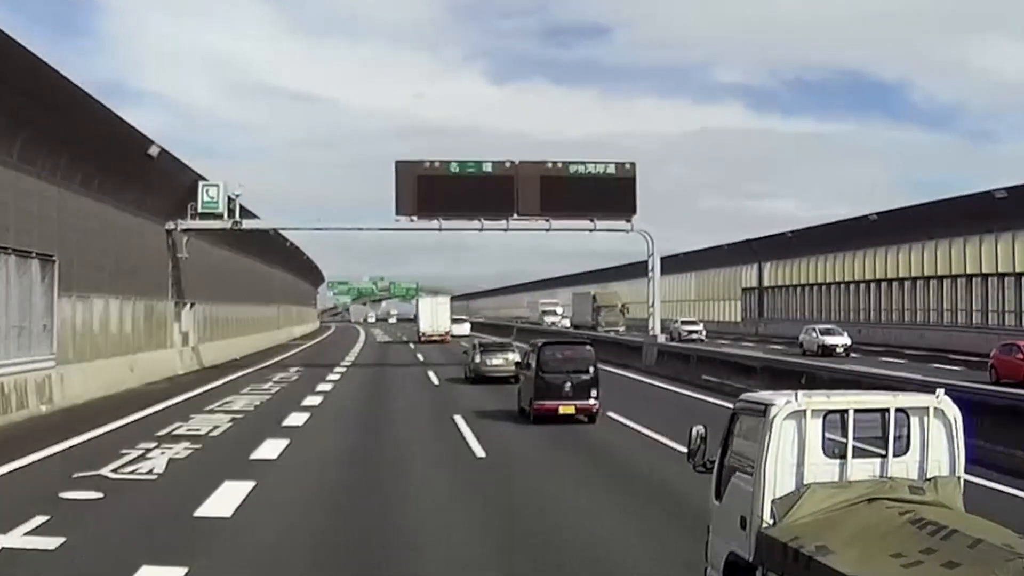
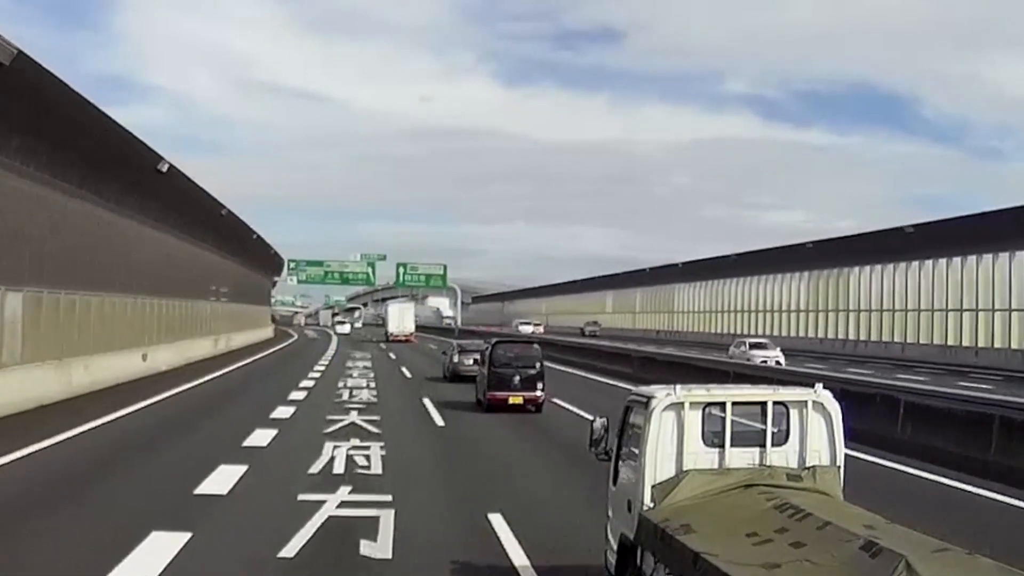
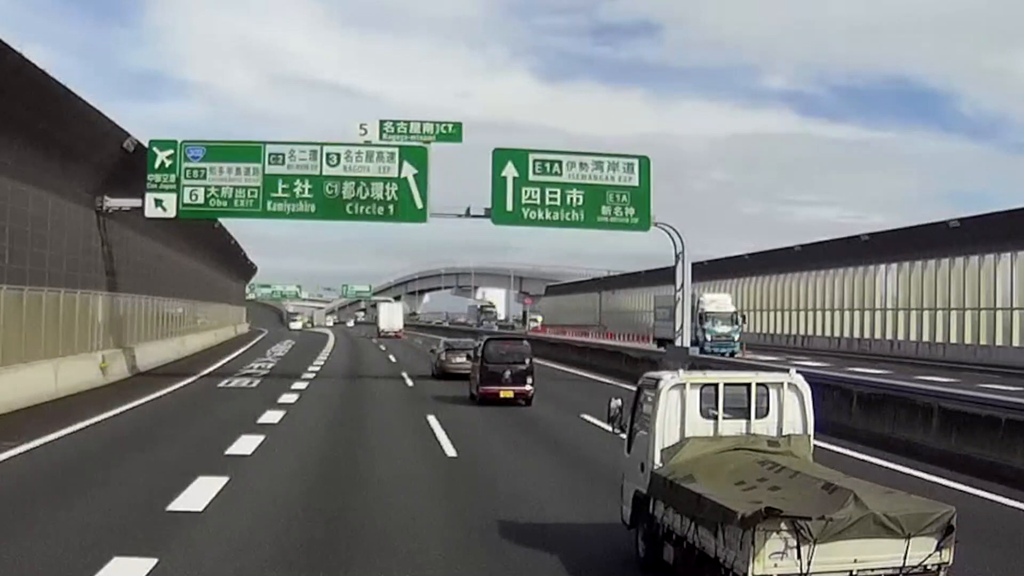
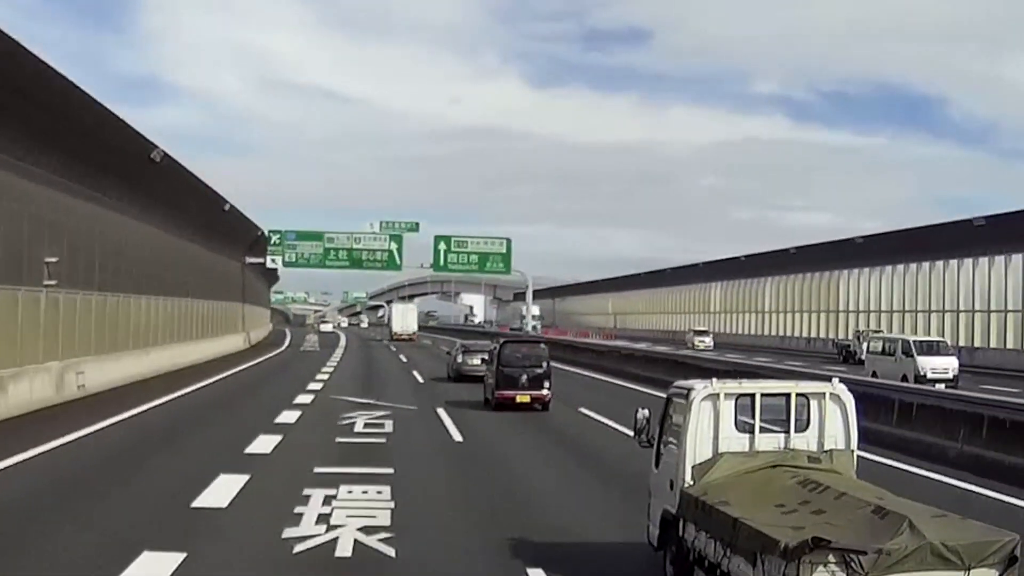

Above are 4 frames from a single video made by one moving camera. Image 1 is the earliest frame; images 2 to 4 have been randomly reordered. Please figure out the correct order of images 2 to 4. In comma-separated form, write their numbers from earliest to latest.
2, 4, 3
